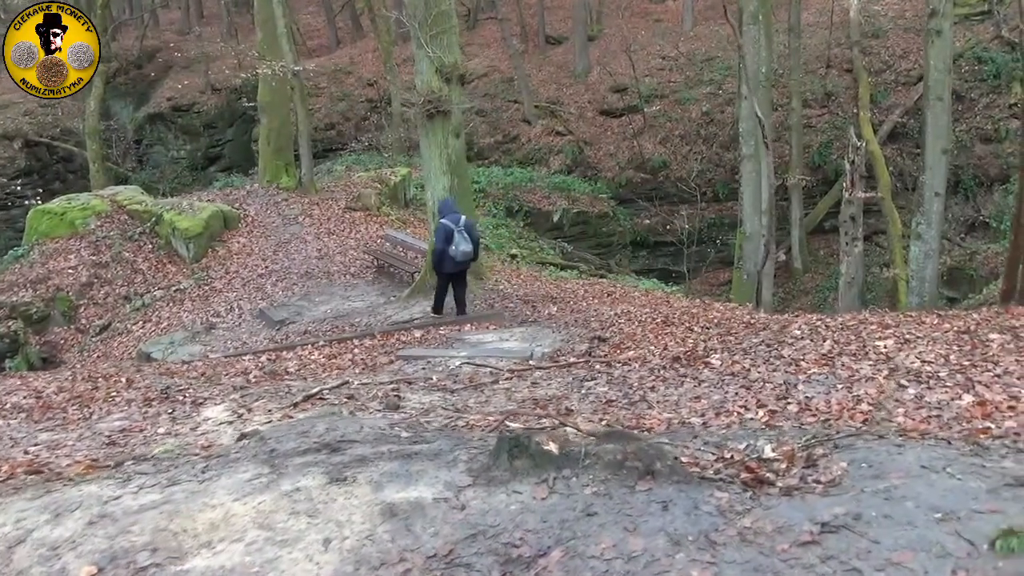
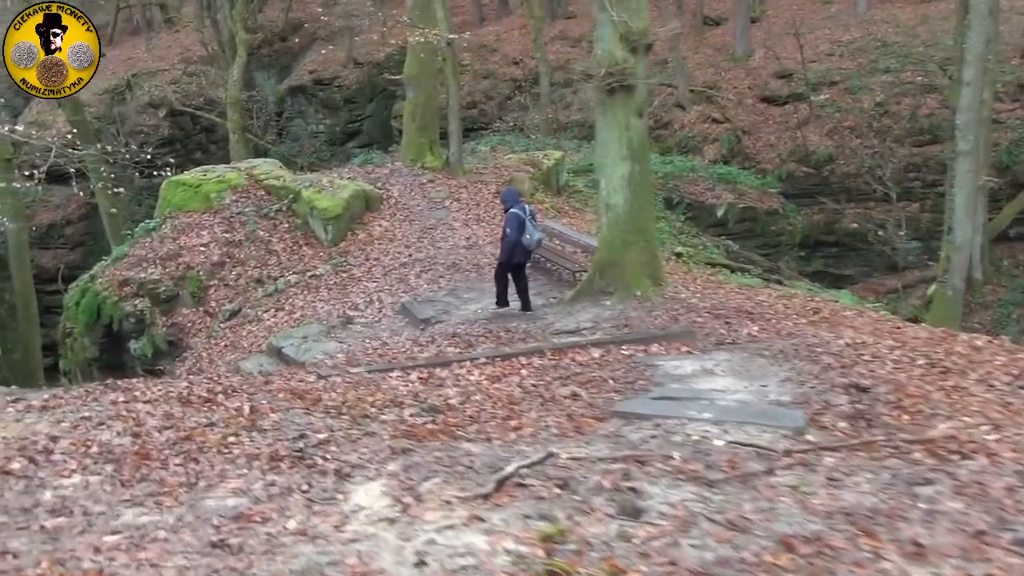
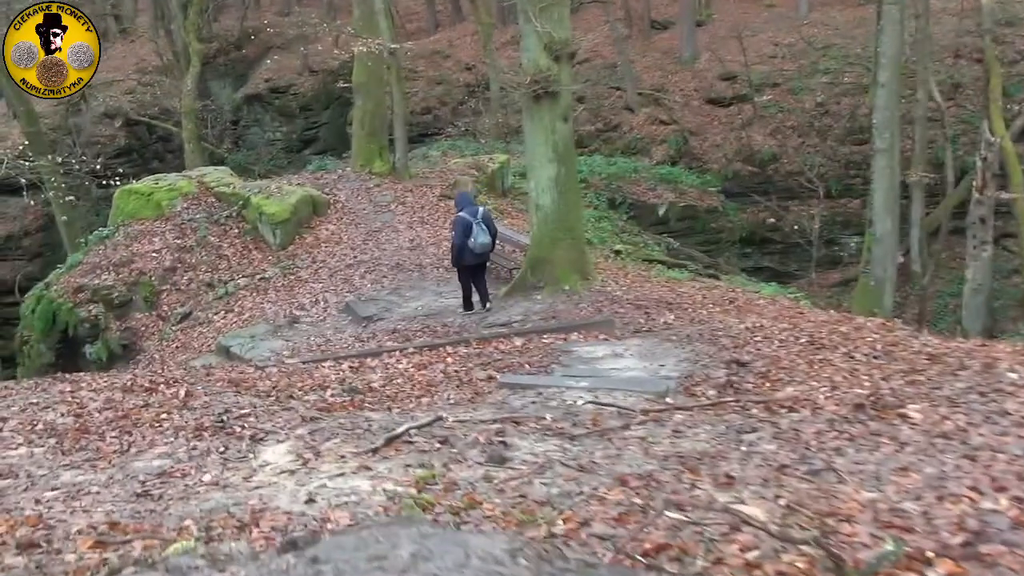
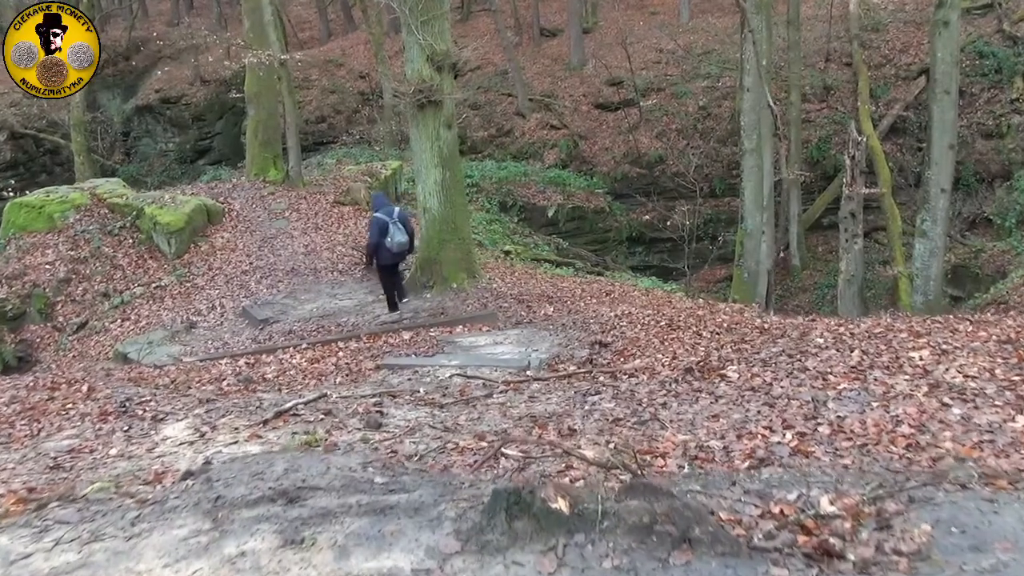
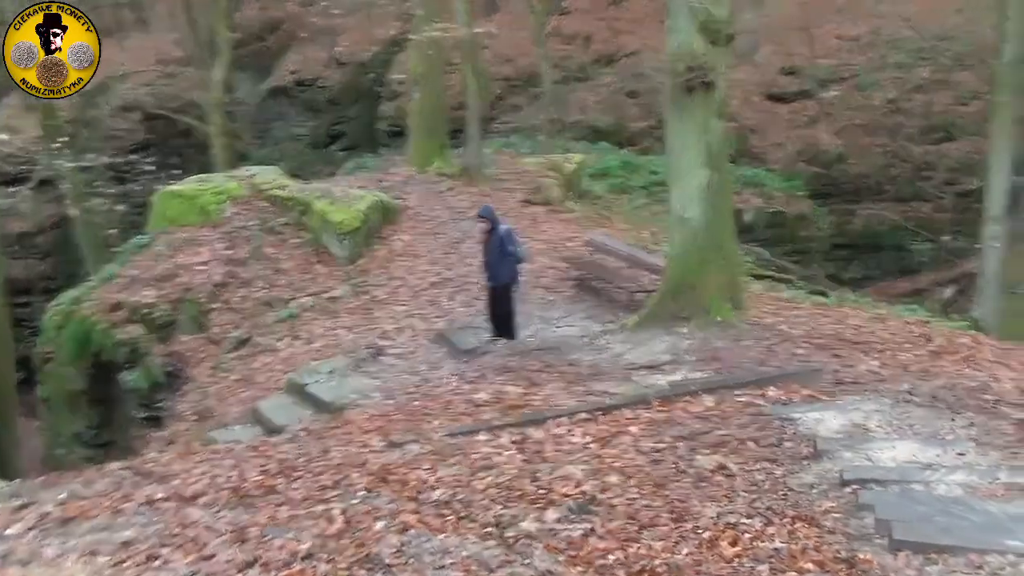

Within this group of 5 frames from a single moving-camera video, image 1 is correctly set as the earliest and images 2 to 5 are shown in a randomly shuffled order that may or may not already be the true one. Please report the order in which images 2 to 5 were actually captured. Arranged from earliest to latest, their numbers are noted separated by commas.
4, 3, 2, 5
